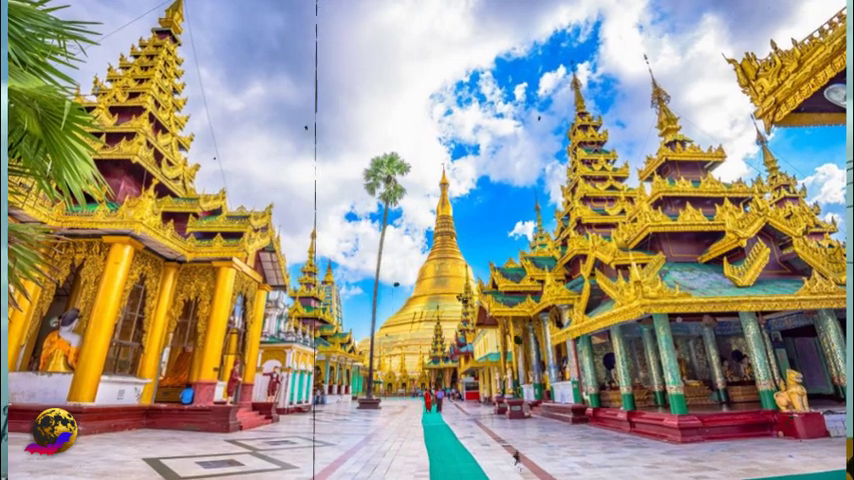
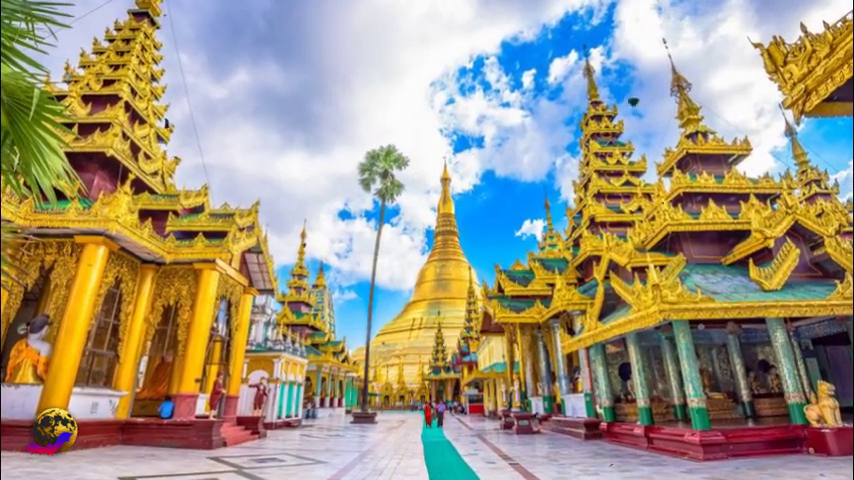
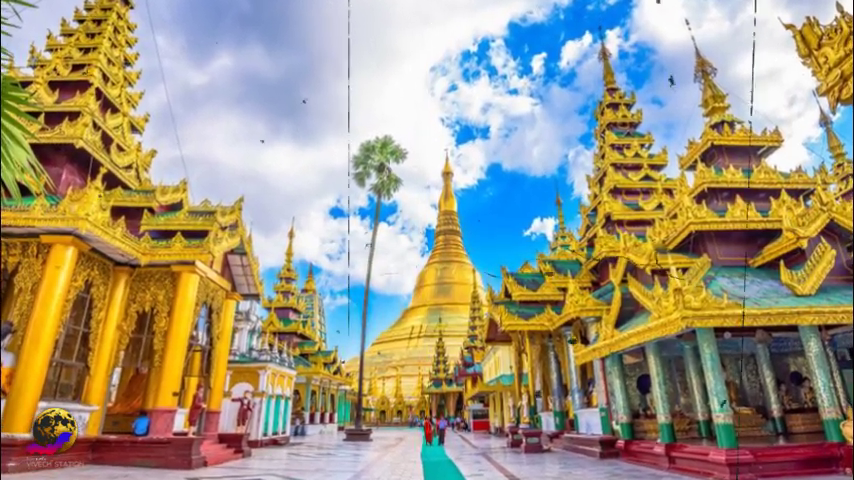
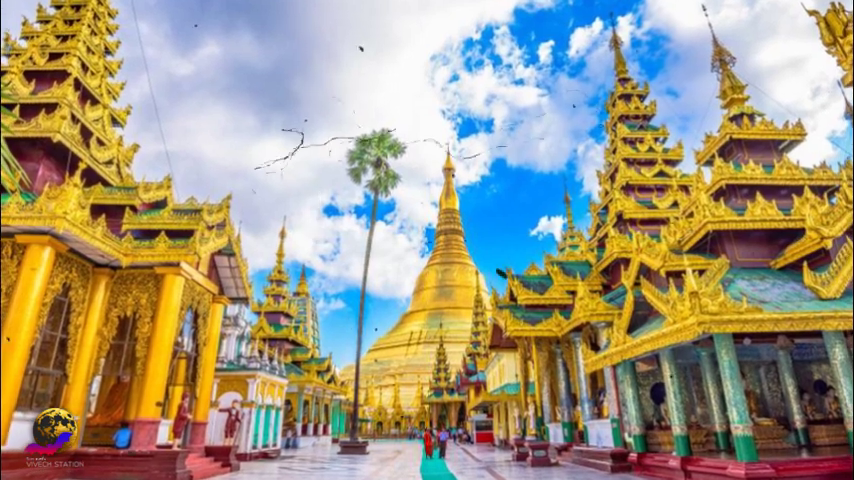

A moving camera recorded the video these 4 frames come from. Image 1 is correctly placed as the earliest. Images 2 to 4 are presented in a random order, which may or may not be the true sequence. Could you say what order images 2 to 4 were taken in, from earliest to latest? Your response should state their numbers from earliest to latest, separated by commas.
2, 3, 4
